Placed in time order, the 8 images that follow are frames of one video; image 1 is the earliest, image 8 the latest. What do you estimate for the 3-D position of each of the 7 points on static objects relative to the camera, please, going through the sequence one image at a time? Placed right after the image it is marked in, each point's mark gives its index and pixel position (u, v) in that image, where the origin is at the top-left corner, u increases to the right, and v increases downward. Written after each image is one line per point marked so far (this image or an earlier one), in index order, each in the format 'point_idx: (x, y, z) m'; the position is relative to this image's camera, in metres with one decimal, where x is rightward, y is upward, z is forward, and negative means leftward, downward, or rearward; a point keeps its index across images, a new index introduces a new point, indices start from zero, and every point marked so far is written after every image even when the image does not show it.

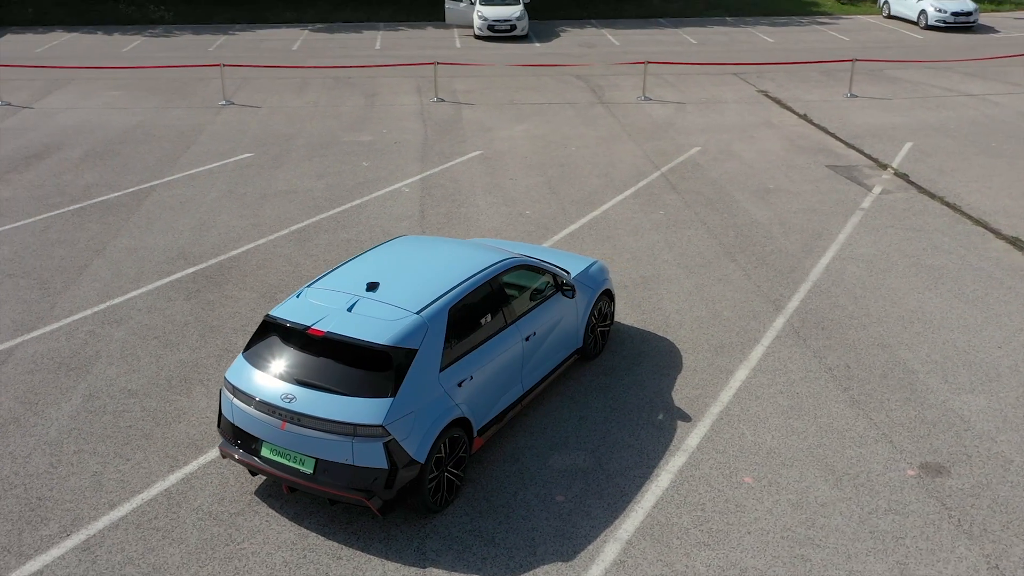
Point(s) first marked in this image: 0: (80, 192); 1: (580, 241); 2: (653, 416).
0: (-5.9, +1.3, +12.5) m
1: (+0.7, +0.6, +11.0) m
2: (+1.1, -1.0, +7.3) m
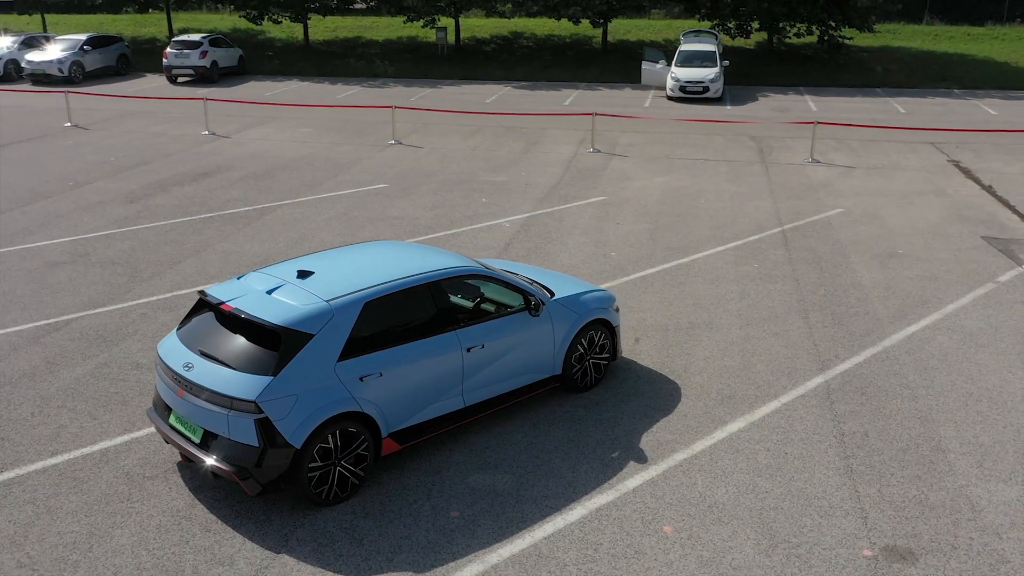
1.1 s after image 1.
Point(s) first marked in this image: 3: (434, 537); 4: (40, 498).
0: (-4.4, +1.2, +13.7) m
1: (+1.5, +0.1, +10.5) m
2: (+0.7, -1.2, +6.7) m
3: (-0.5, -1.5, +5.7) m
4: (-3.1, -1.4, +6.0) m
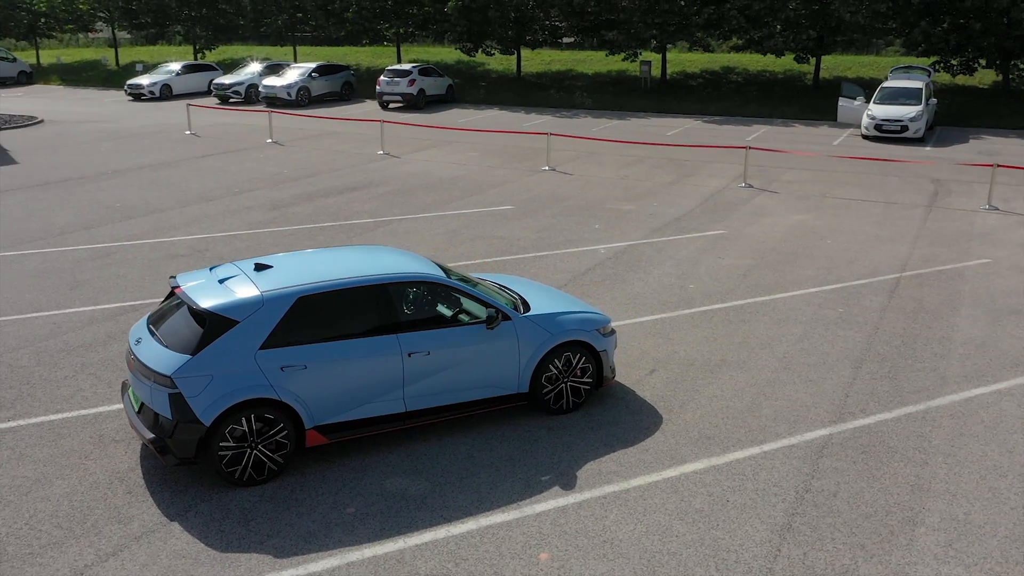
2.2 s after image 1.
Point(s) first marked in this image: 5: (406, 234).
0: (-2.6, +1.1, +14.7) m
1: (+2.0, -0.3, +10.0) m
2: (+0.2, -1.3, +6.5) m
3: (-1.2, -1.5, +5.8) m
4: (-3.6, -1.2, +6.8) m
5: (-1.5, +0.8, +13.5) m
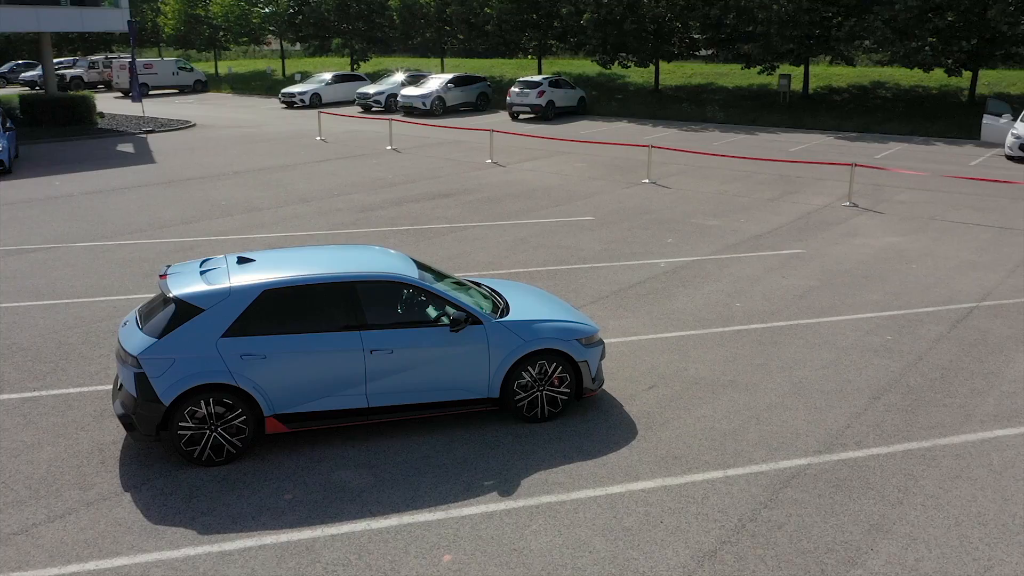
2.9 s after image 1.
0: (-1.4, +1.1, +15.1) m
1: (+2.3, -0.5, +9.6) m
2: (-0.2, -1.3, +6.5) m
3: (-1.7, -1.5, +6.1) m
4: (-3.9, -1.0, +7.5) m
5: (-0.6, +0.7, +13.7) m
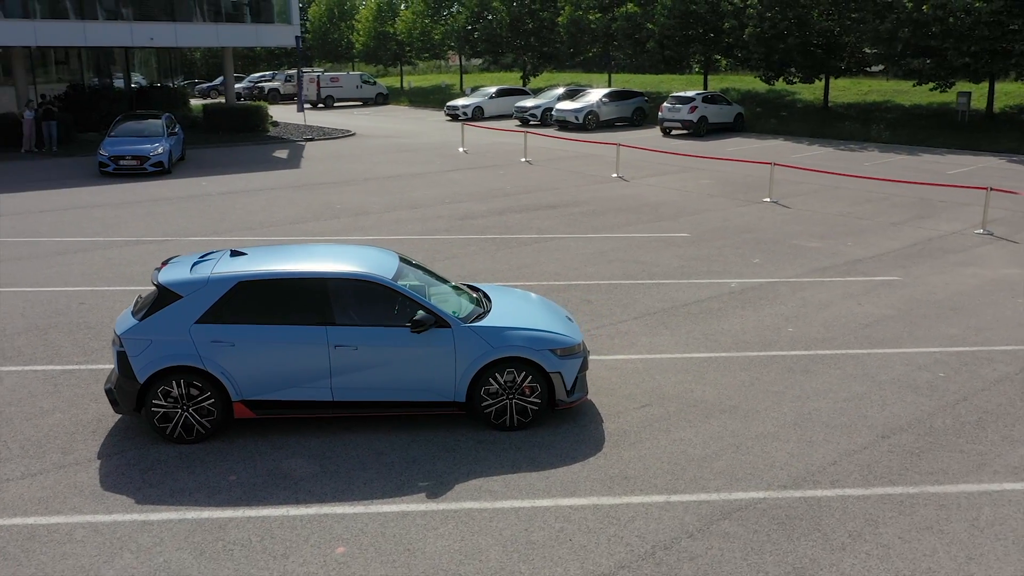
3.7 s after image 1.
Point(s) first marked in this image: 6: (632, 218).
0: (+0.1, +0.9, +15.2) m
1: (+2.5, -0.7, +9.0) m
2: (-0.7, -1.4, +6.5) m
3: (-2.2, -1.4, +6.4) m
4: (-4.0, -0.9, +8.3) m
5: (+0.6, +0.5, +13.7) m
6: (+2.1, +1.2, +16.4) m
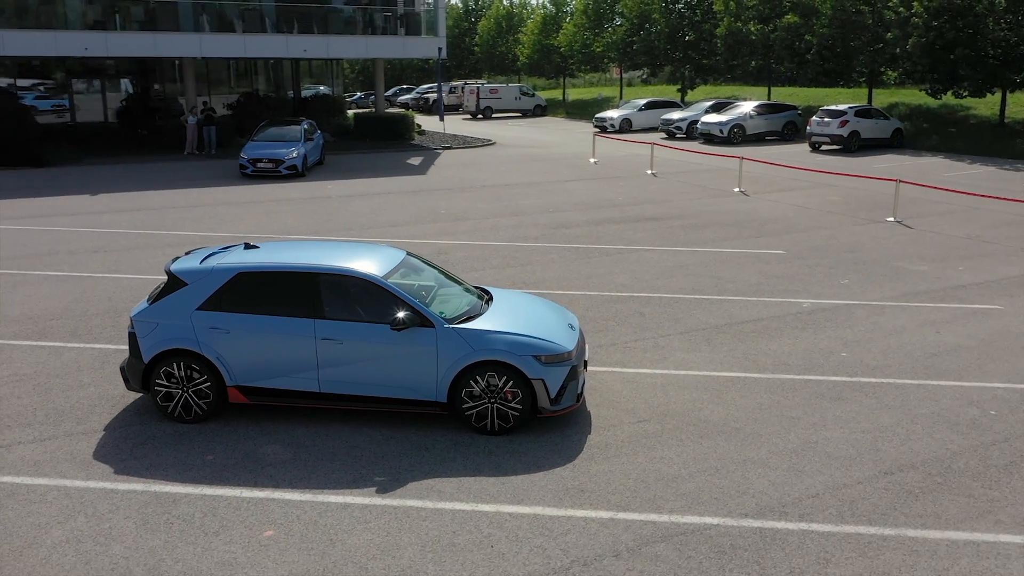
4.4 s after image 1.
0: (+1.5, +0.7, +15.0) m
1: (+2.6, -0.9, +8.5) m
2: (-1.0, -1.3, +6.6) m
3: (-2.5, -1.3, +6.8) m
4: (-3.9, -0.7, +9.0) m
5: (+1.7, +0.4, +13.4) m
6: (+3.8, +0.9, +15.8) m
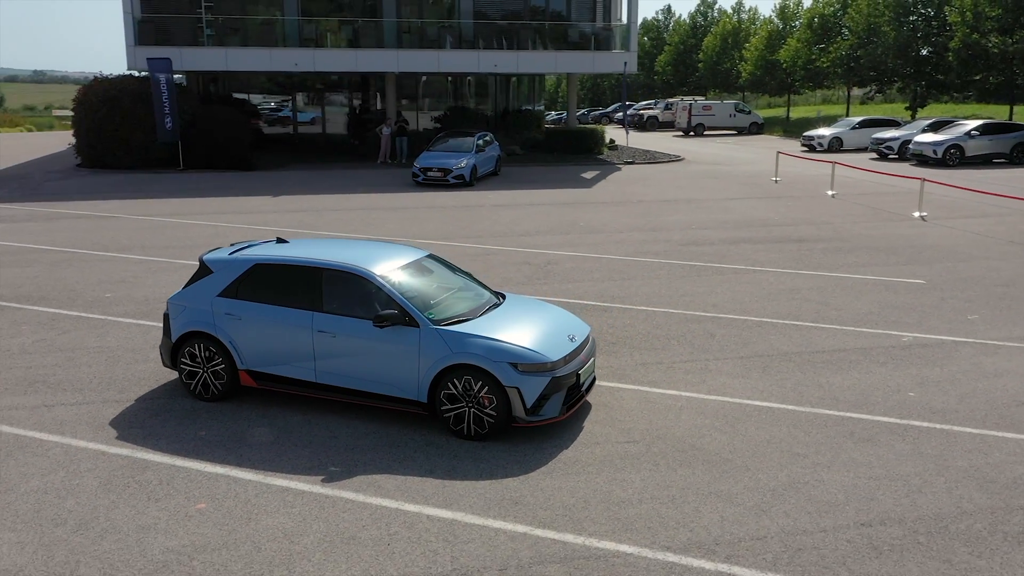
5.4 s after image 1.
0: (+3.4, +0.4, +14.3) m
1: (+2.7, -1.1, +7.7) m
2: (-1.3, -1.3, +6.8) m
3: (-2.8, -1.2, +7.4) m
4: (-3.5, -0.6, +9.9) m
5: (+3.1, +0.1, +12.7) m
6: (+5.7, +0.4, +14.5) m
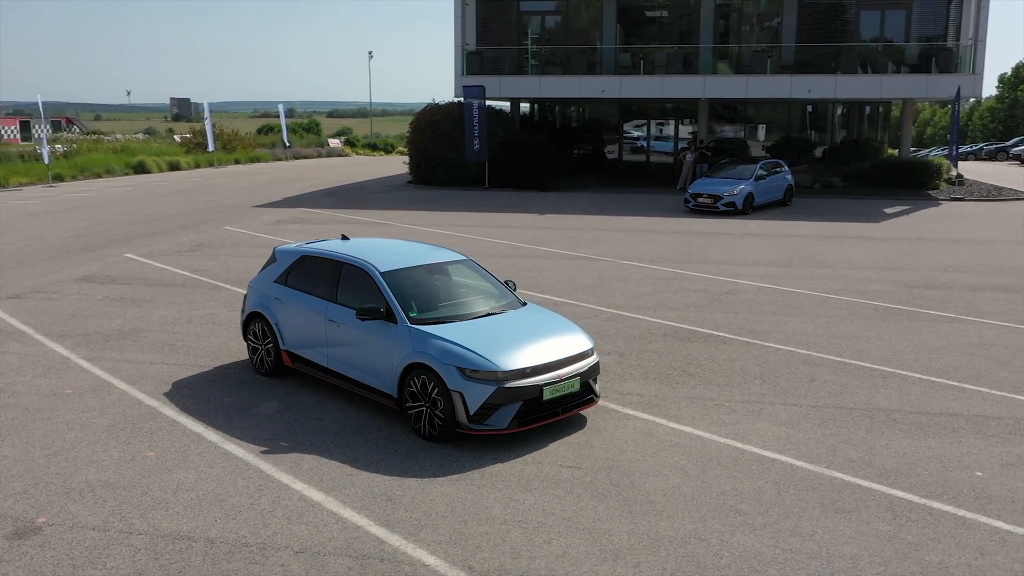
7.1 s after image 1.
0: (+5.7, -0.3, +12.2) m
1: (+2.2, -1.4, +6.5) m
2: (-1.8, -1.2, +7.3) m
3: (-2.8, -1.0, +8.4) m
4: (-2.4, -0.5, +11.0) m
5: (+4.8, -0.5, +10.8) m
6: (+7.9, -0.4, +11.3) m
